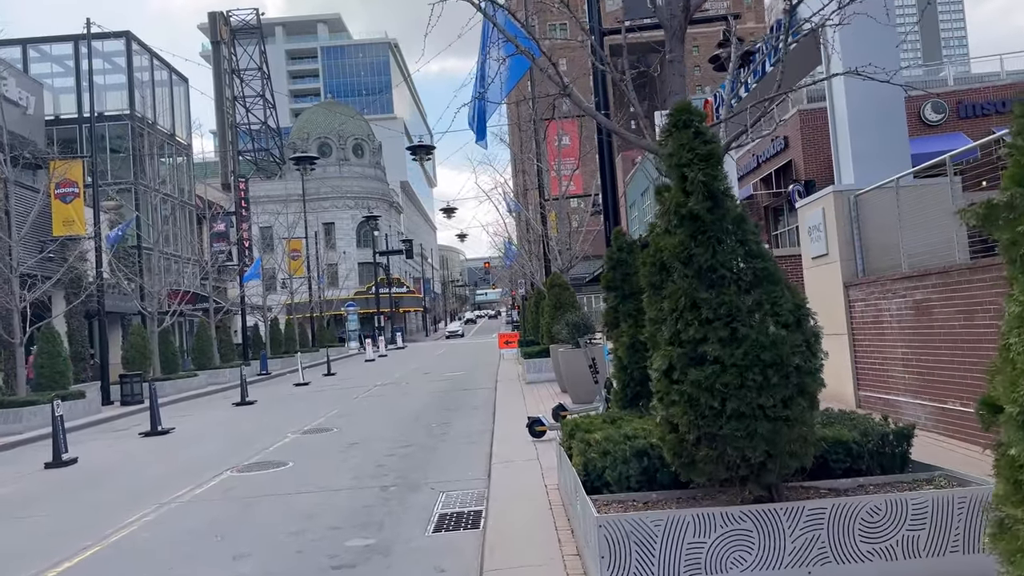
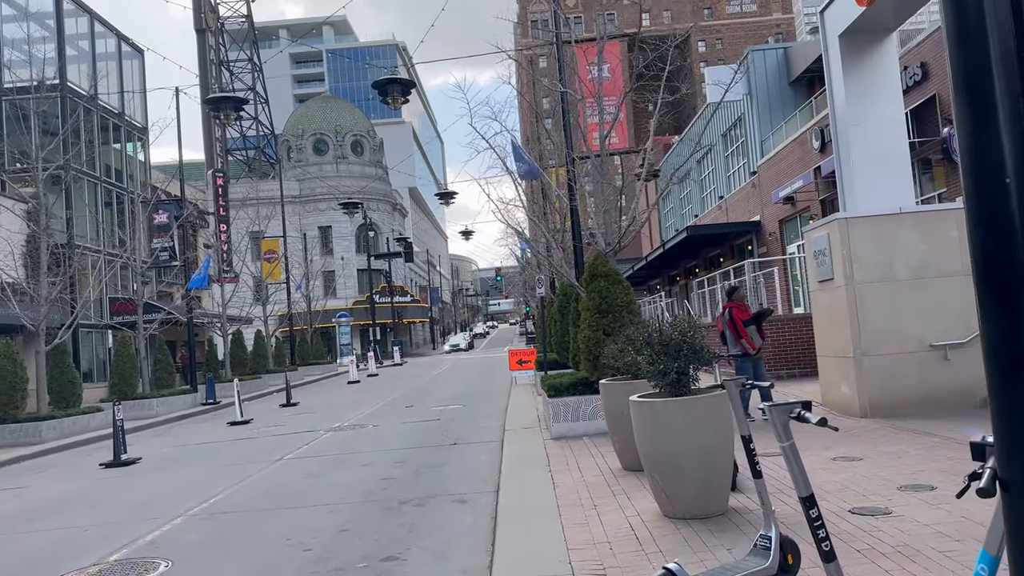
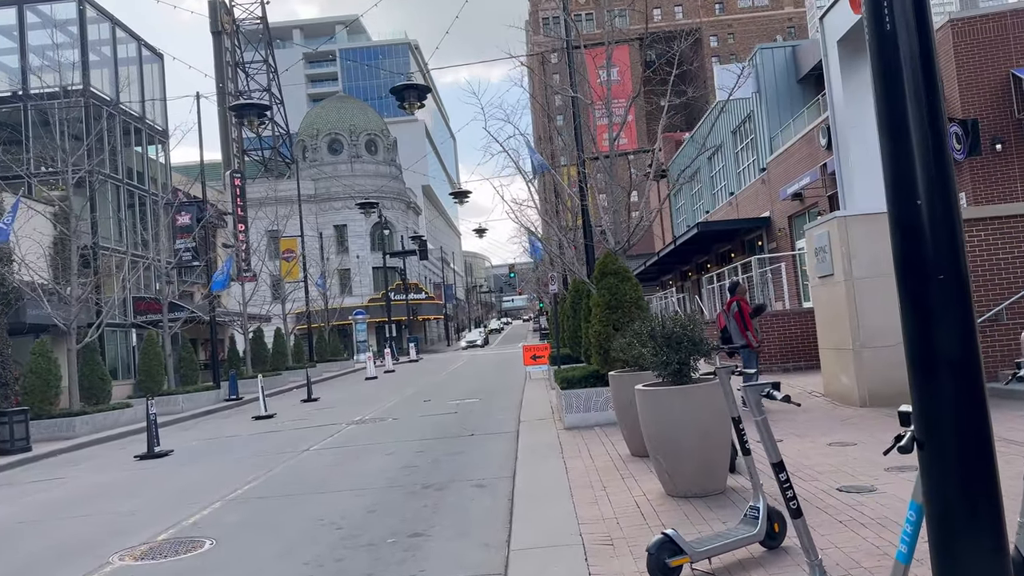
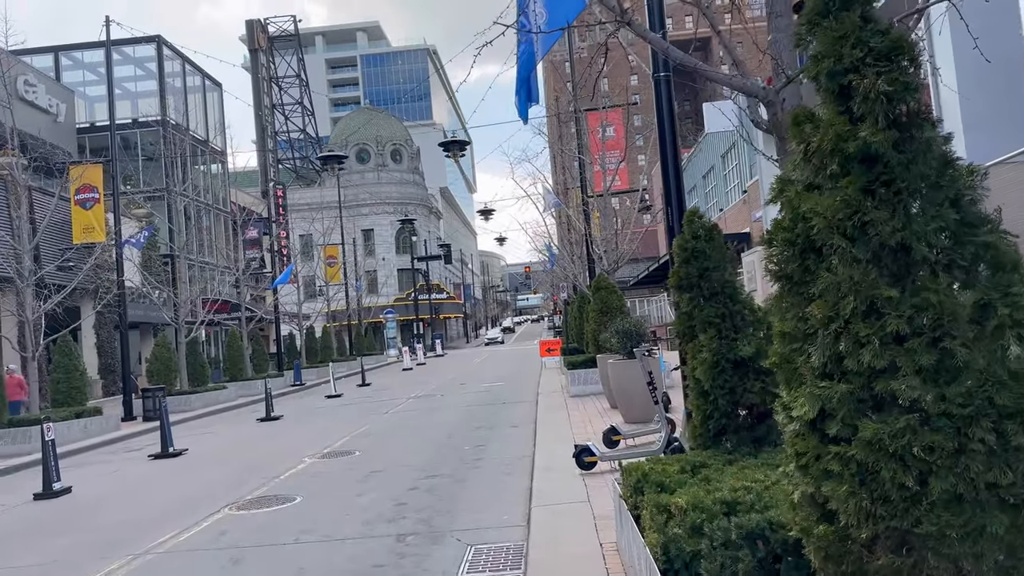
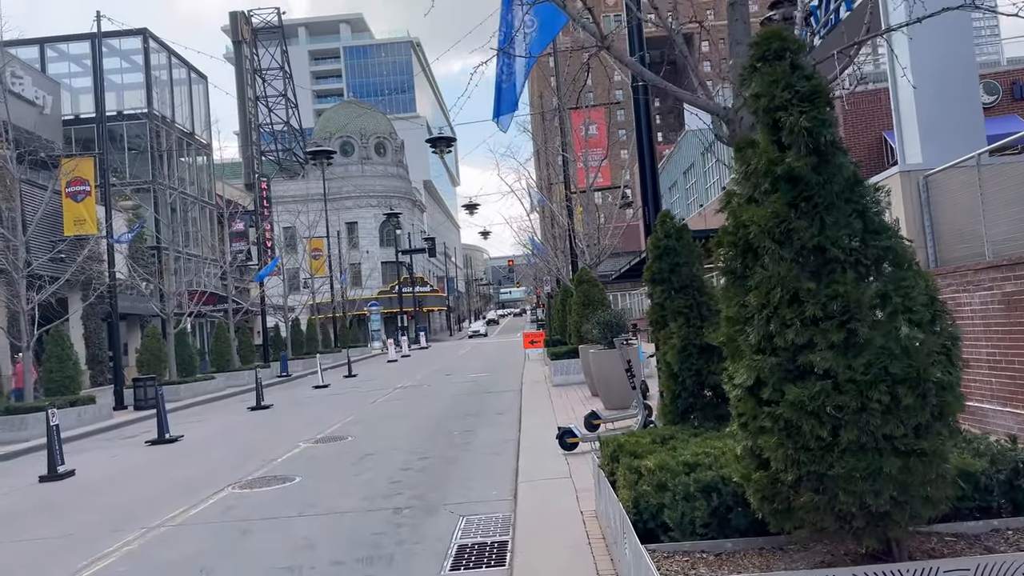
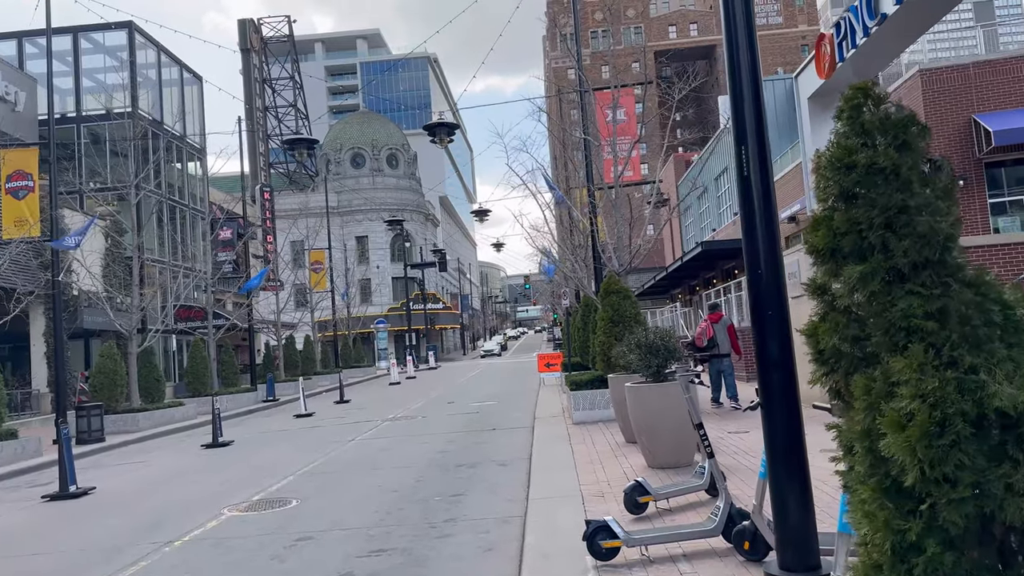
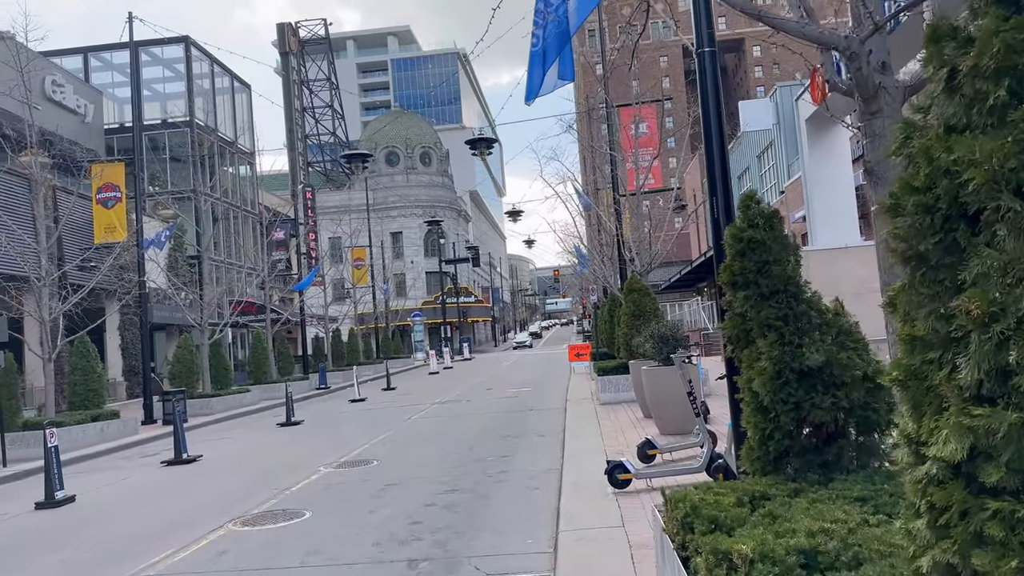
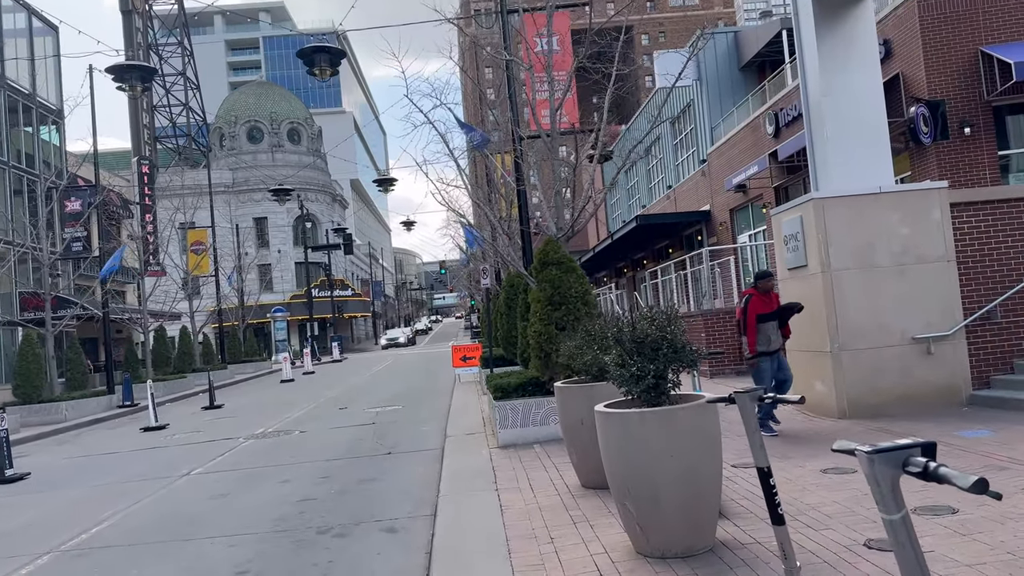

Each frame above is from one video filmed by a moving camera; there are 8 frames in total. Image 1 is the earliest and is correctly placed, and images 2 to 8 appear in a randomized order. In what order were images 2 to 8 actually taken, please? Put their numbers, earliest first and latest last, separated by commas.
5, 4, 7, 6, 3, 2, 8
